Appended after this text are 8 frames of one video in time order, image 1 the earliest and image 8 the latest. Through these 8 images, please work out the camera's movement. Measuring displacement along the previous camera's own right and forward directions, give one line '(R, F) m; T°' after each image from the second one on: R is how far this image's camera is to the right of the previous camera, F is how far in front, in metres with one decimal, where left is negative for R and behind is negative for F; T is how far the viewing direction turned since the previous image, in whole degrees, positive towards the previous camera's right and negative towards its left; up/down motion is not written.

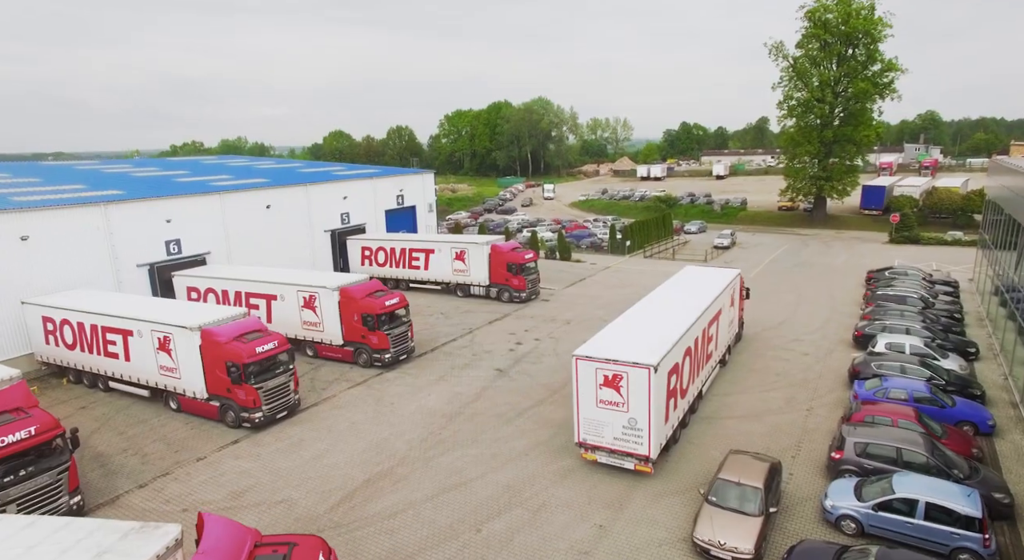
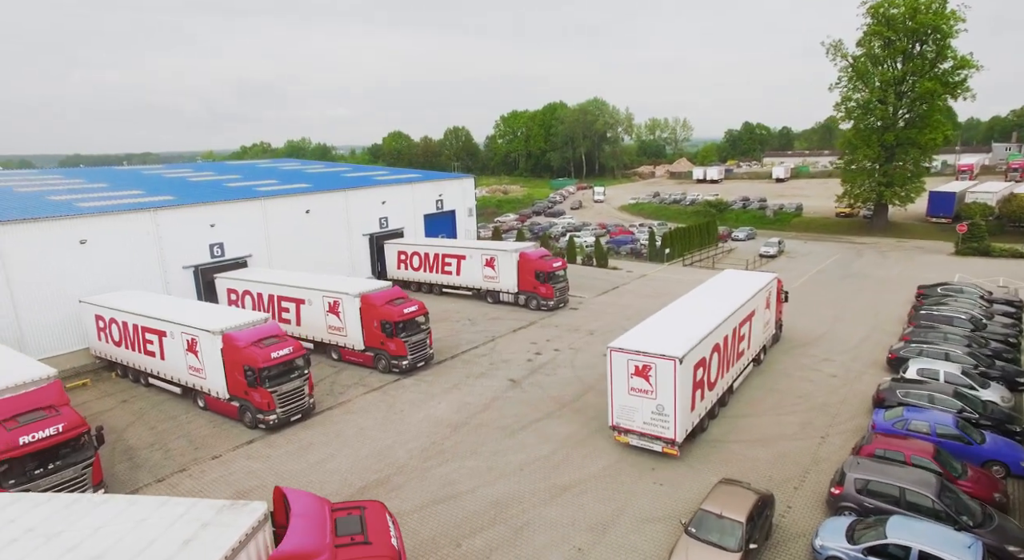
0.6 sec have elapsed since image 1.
(+1.6, 0.0) m; -6°
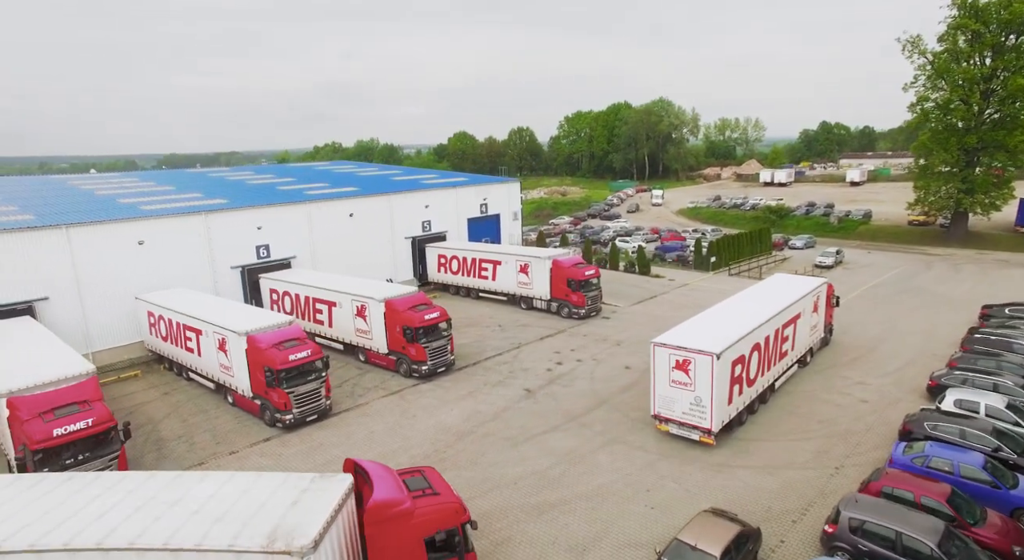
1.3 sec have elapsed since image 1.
(+1.9, +0.1) m; -7°
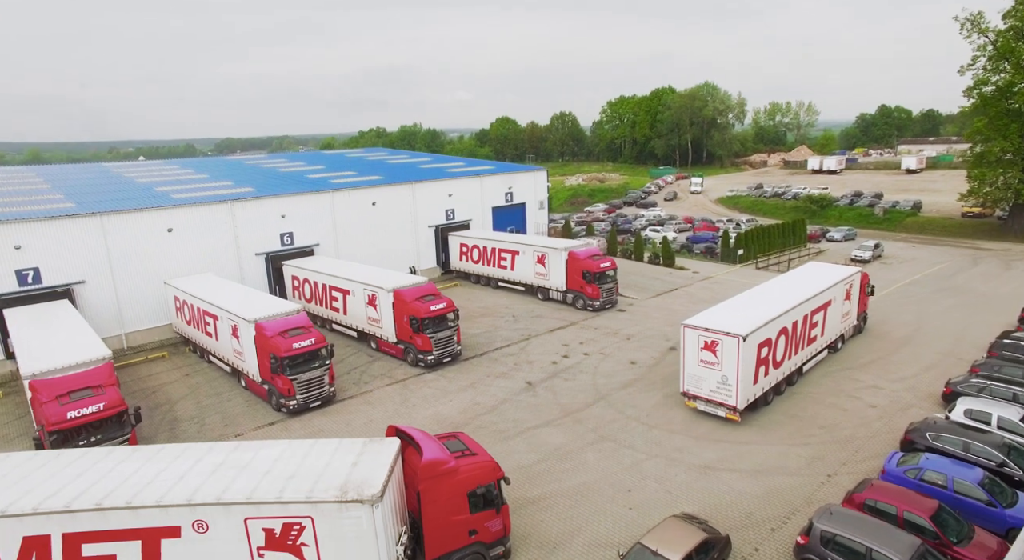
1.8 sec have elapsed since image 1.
(+1.6, 0.0) m; -5°
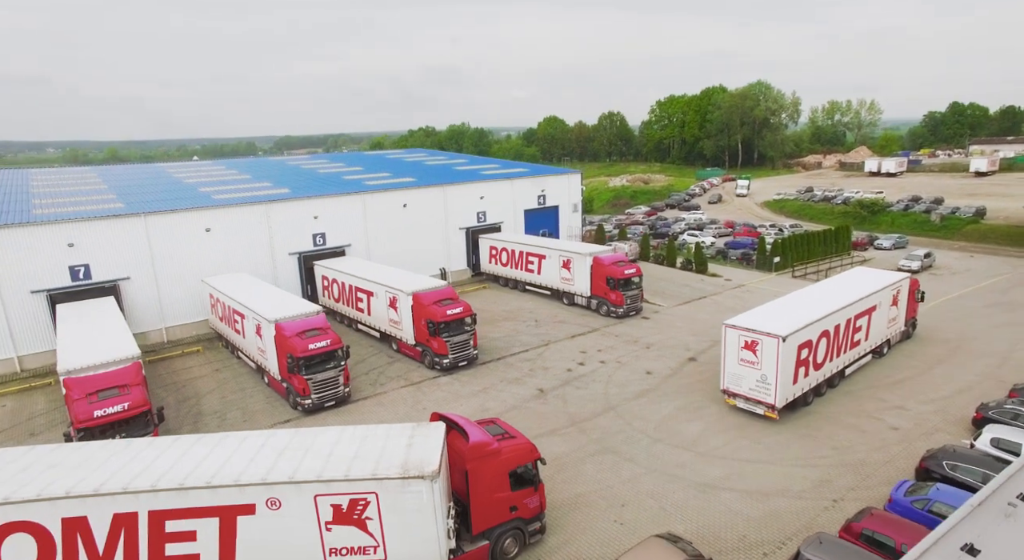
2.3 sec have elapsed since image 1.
(+1.4, 0.0) m; -5°
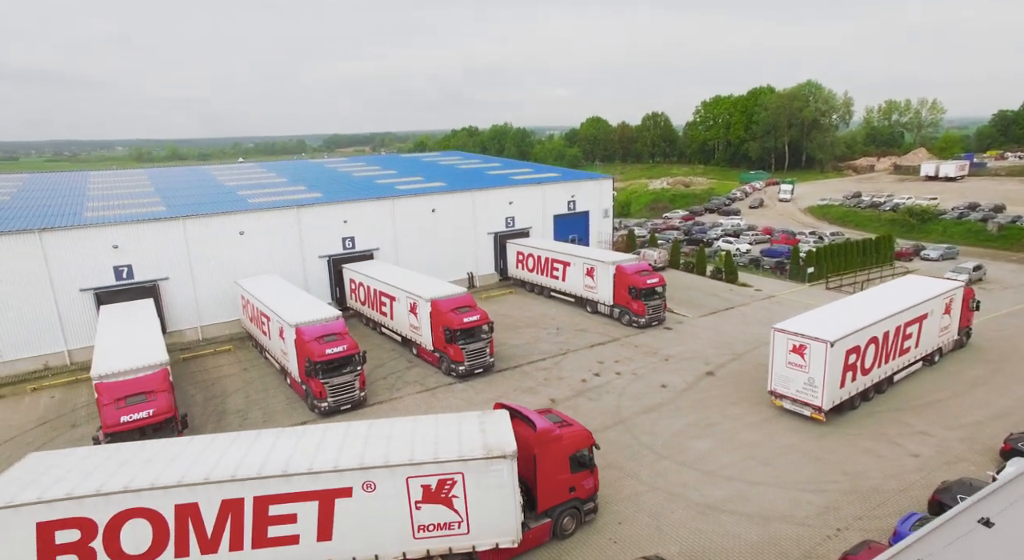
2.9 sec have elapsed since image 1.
(+1.1, -0.1) m; -4°
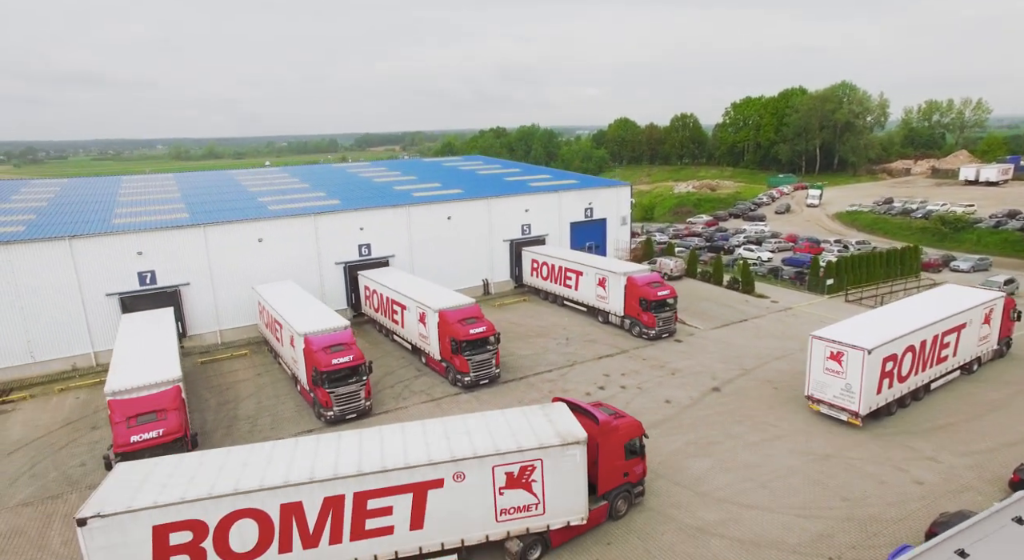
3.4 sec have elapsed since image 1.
(+1.0, -0.1) m; -3°
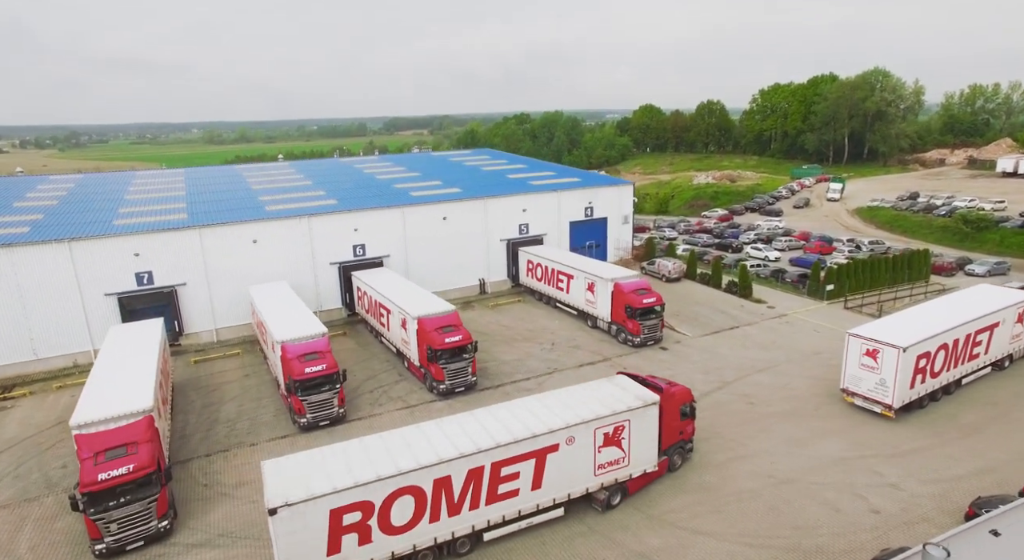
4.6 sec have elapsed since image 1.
(+2.2, +0.2) m; -4°
